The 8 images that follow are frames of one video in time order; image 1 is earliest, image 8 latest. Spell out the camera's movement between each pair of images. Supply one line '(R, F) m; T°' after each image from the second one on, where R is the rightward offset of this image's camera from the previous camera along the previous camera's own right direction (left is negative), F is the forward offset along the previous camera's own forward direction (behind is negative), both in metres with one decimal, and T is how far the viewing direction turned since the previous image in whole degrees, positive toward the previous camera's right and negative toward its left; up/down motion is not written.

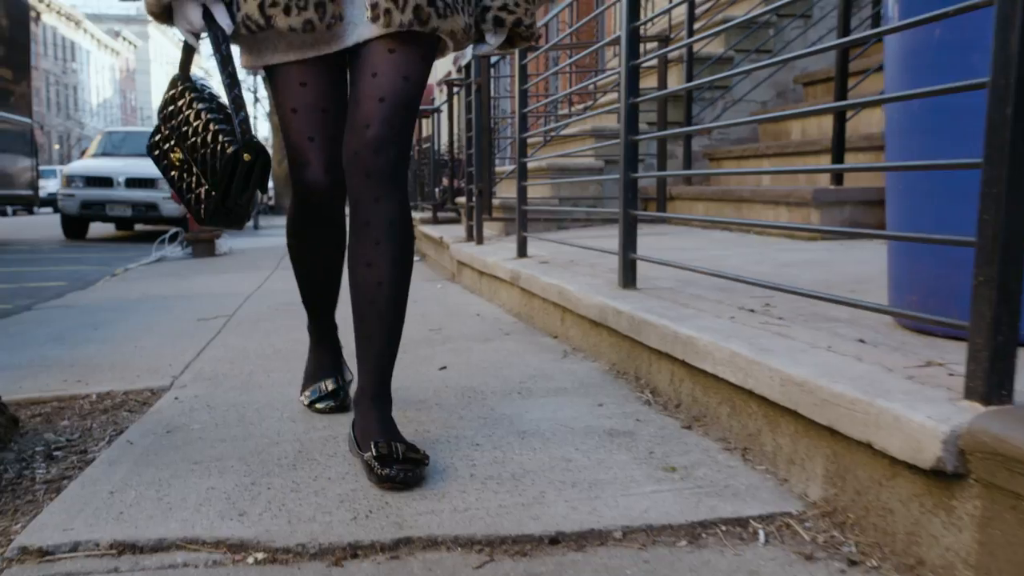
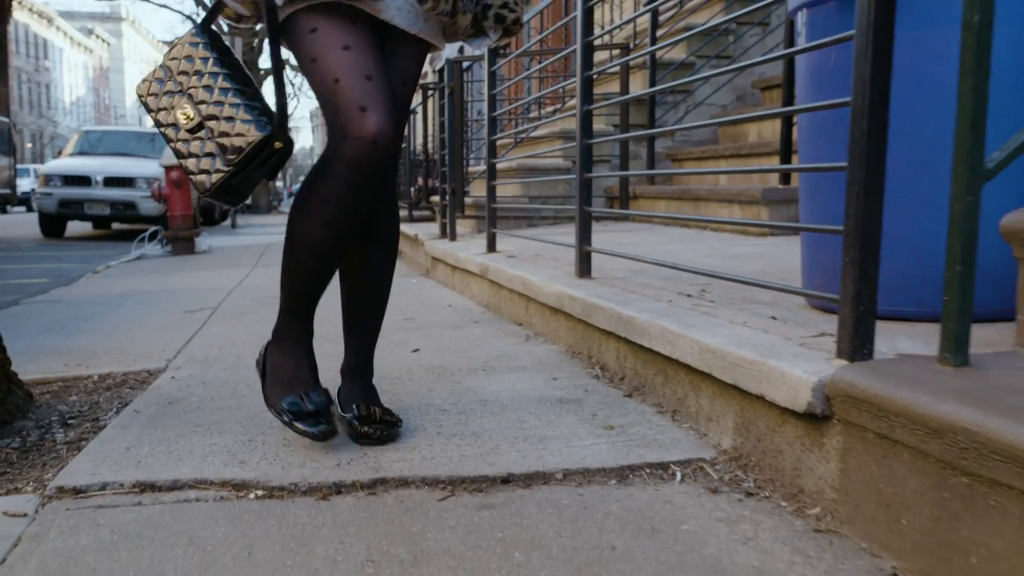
(0.0, -0.3) m; +1°
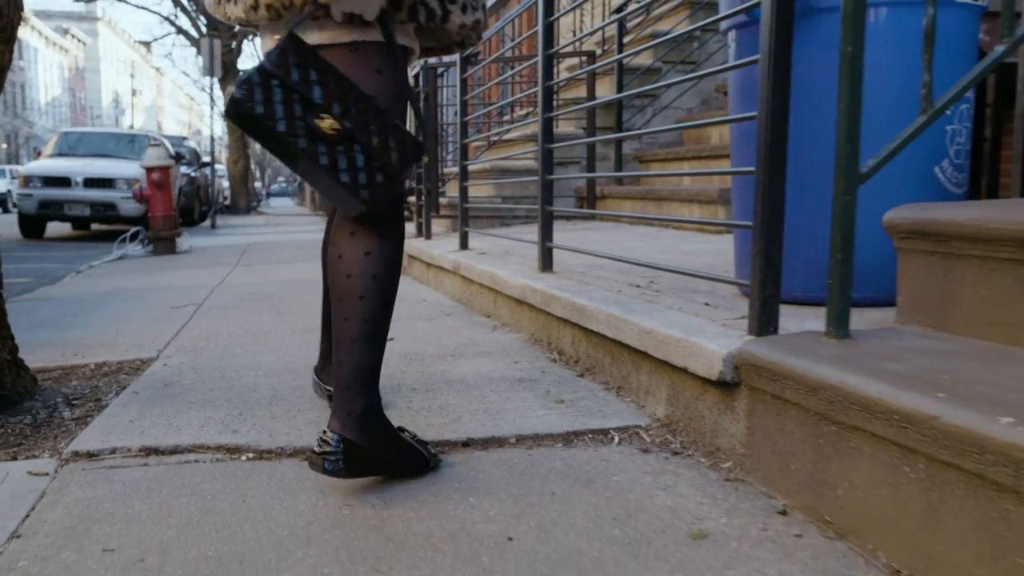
(0.0, -0.3) m; +1°
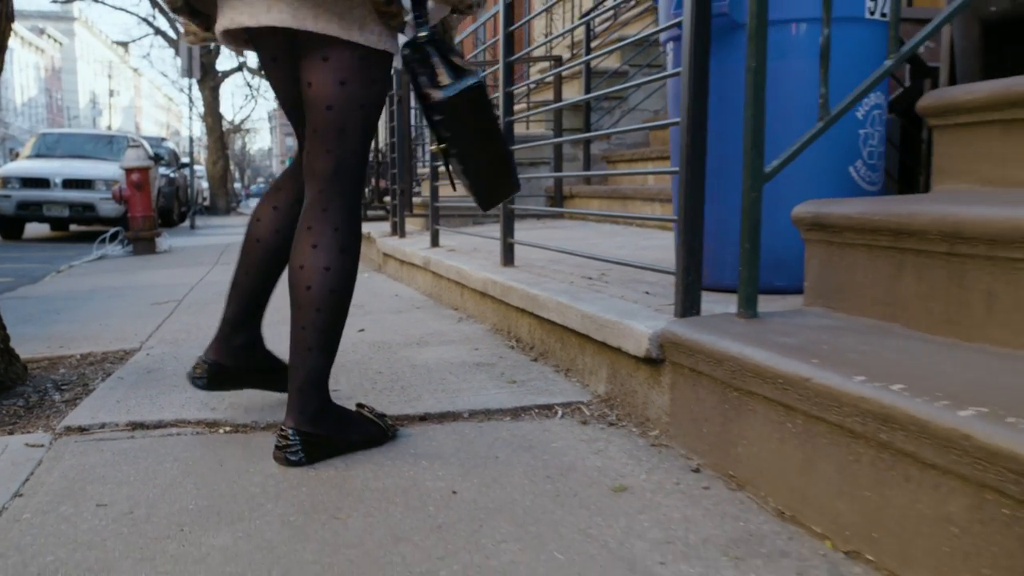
(+0.1, -0.2) m; +1°
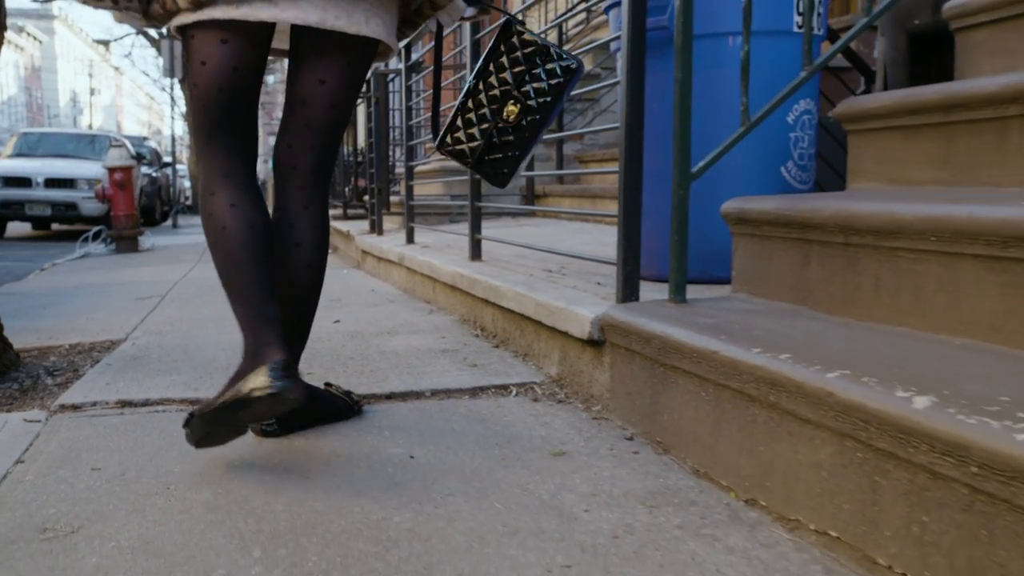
(+0.1, -0.2) m; +1°
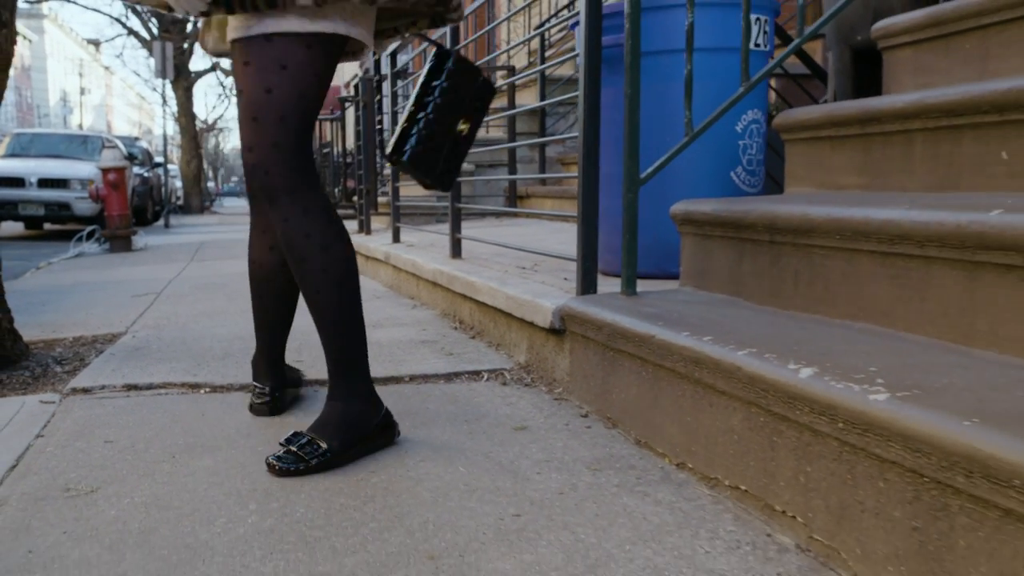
(+0.1, -0.2) m; +1°
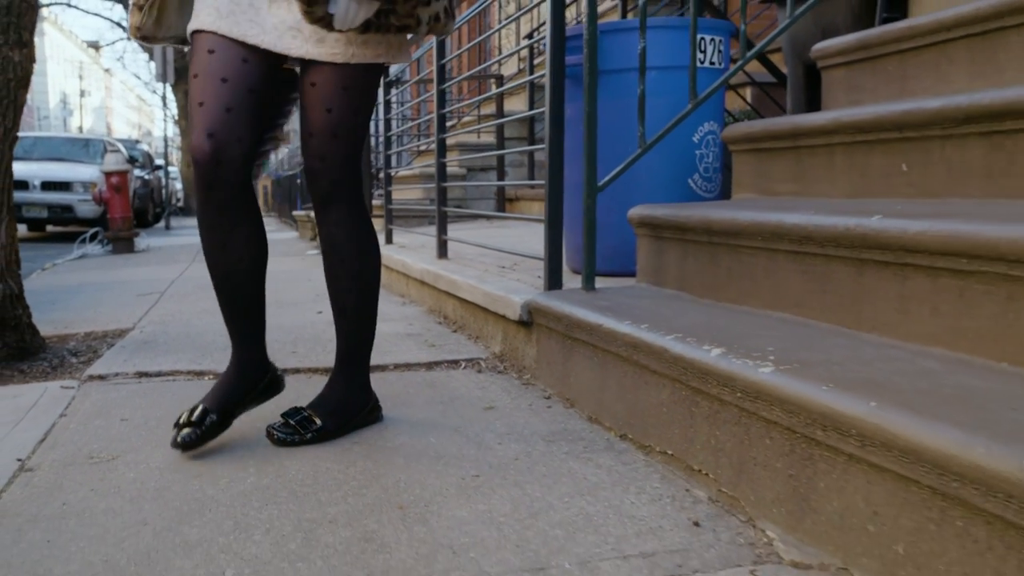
(+0.1, -0.3) m; 0°
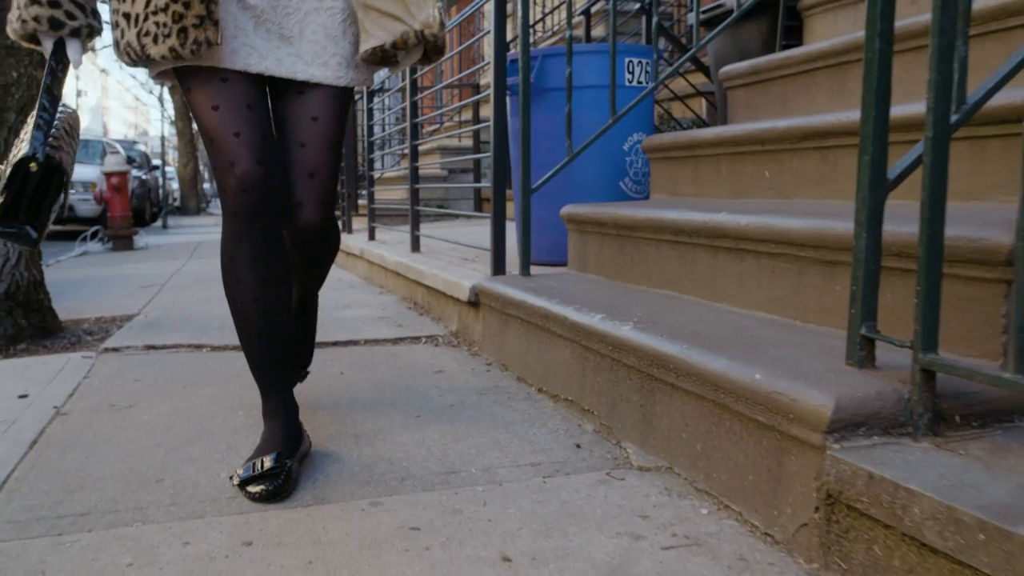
(+0.2, -0.5) m; 0°
